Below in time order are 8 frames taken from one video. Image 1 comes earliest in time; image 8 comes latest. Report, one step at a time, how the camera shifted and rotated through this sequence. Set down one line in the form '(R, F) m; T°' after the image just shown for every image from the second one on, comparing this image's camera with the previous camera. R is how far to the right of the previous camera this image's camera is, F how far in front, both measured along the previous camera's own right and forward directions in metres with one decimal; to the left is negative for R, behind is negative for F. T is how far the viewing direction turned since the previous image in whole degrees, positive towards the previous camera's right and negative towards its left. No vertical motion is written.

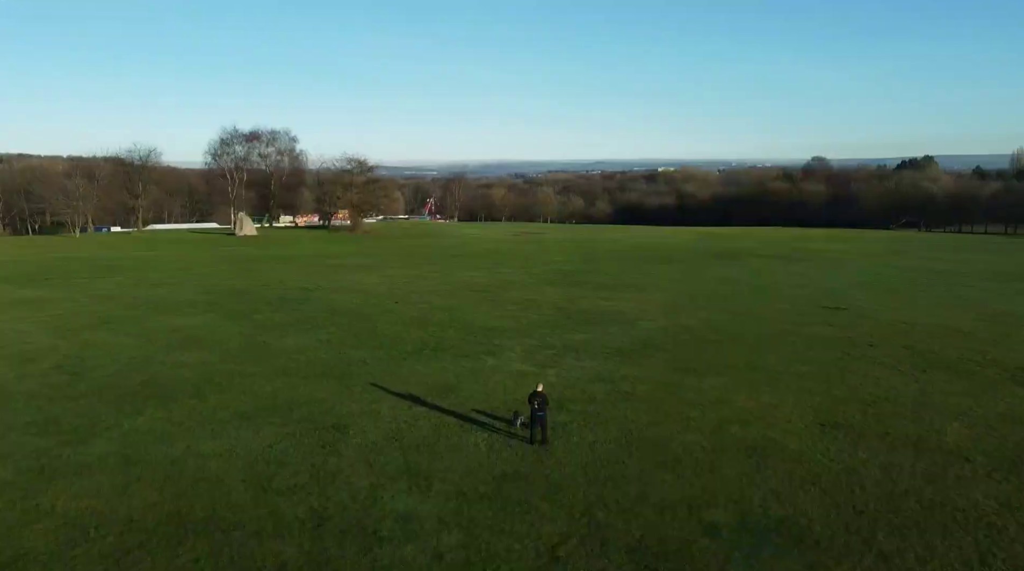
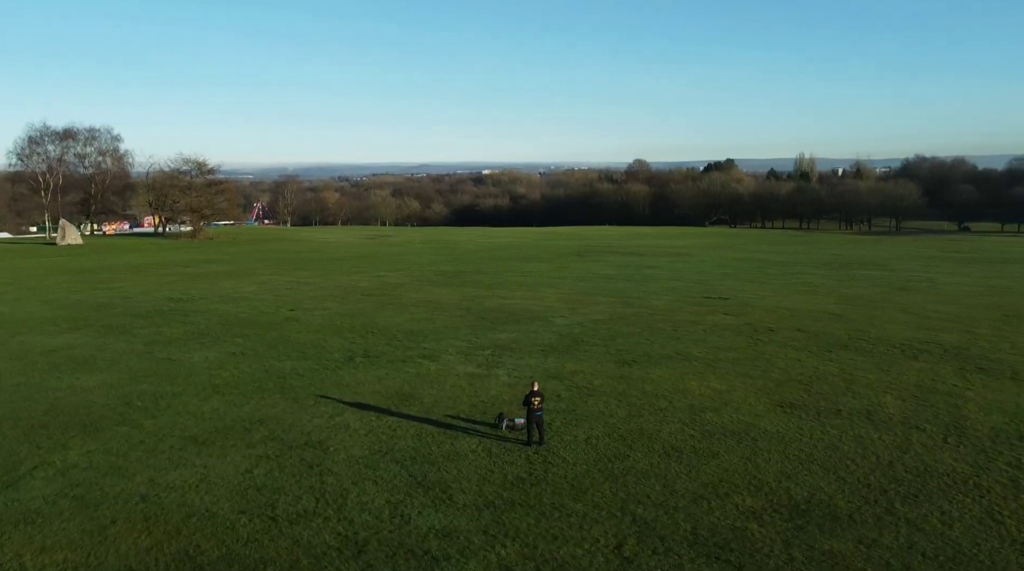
(-3.9, +1.2) m; +13°
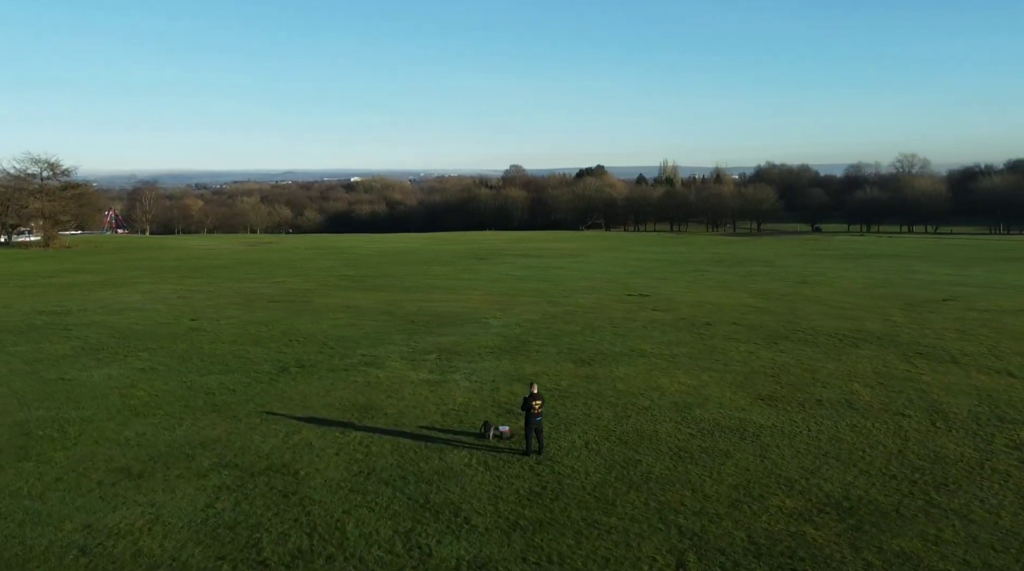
(-2.5, +2.2) m; +10°
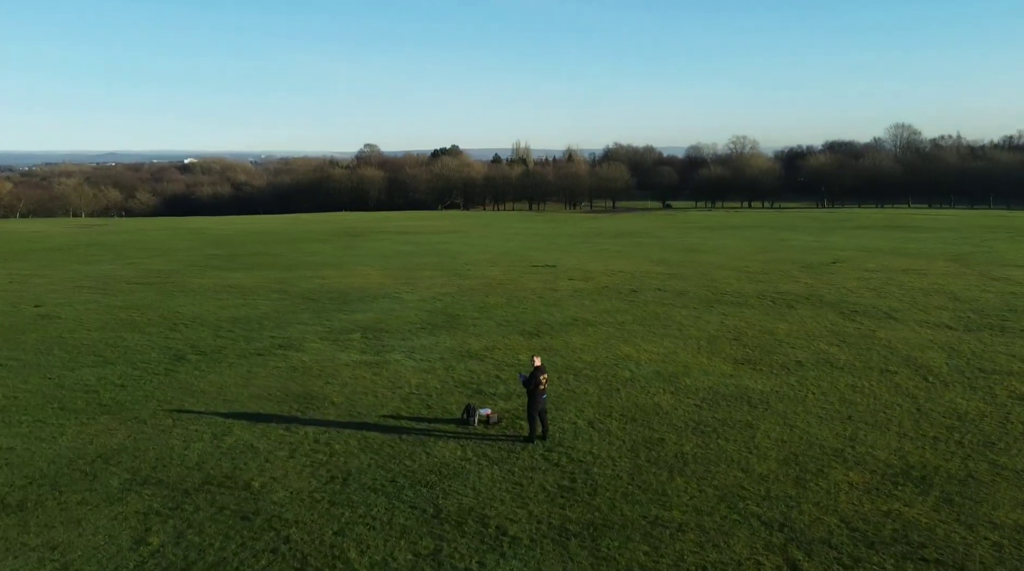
(-2.4, +3.3) m; +11°
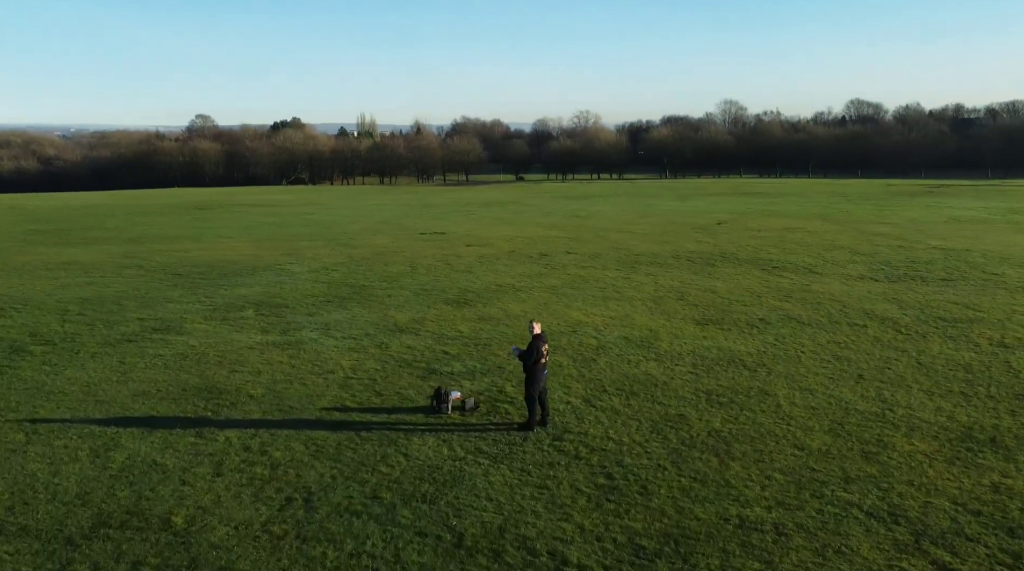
(-1.8, +3.1) m; +11°
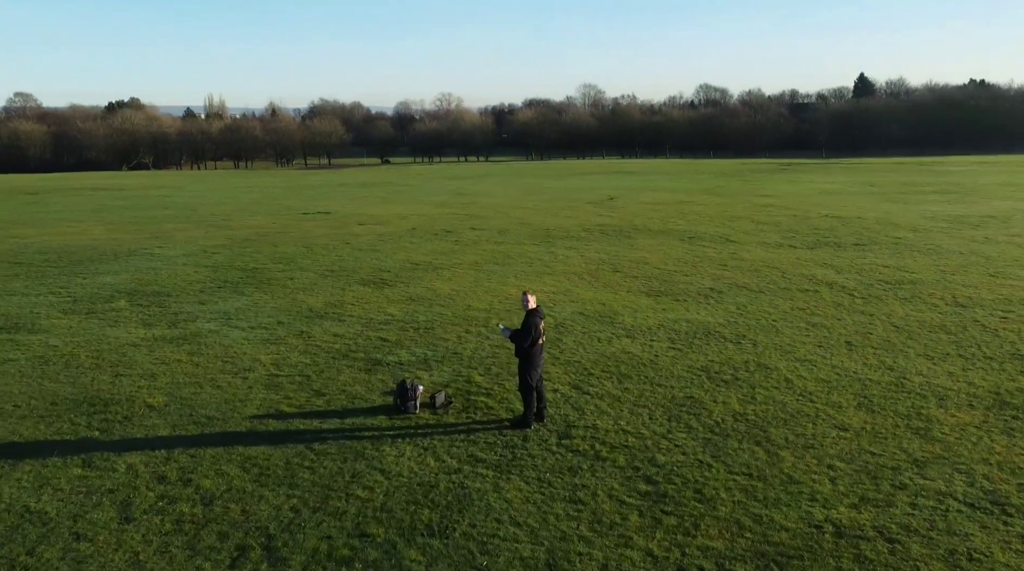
(-1.3, +2.2) m; +10°
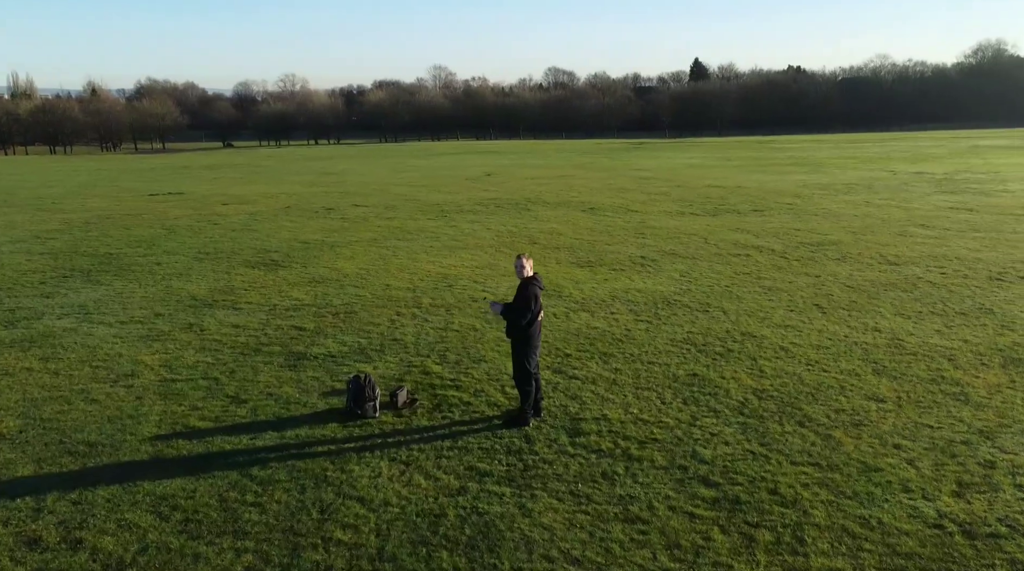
(-1.1, +1.9) m; +10°
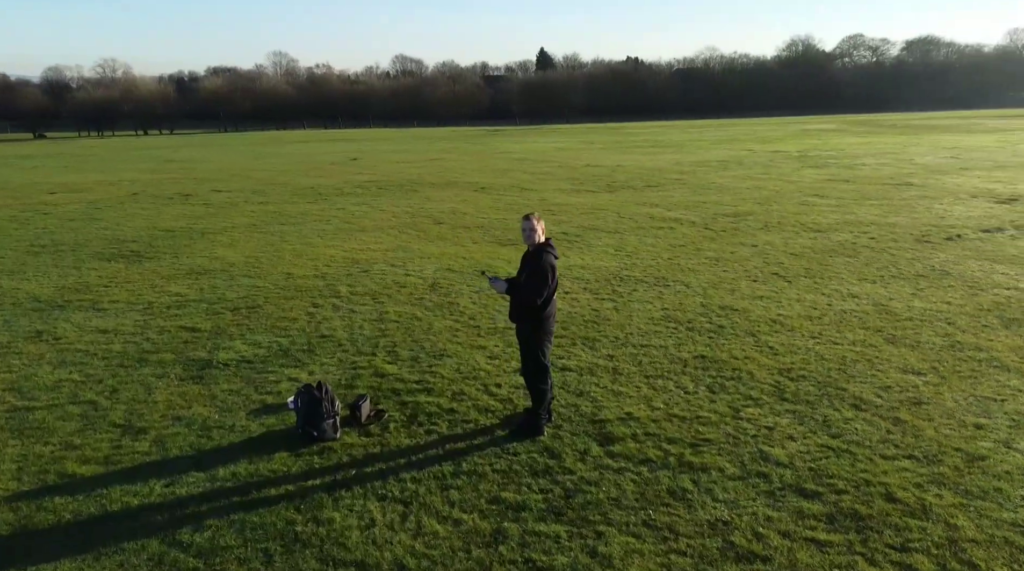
(-0.9, +1.6) m; +10°
